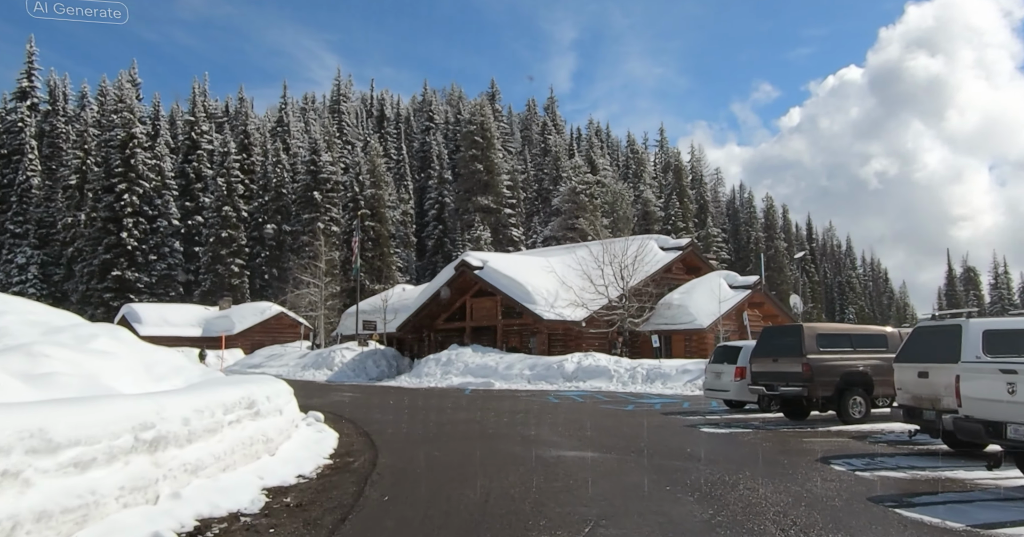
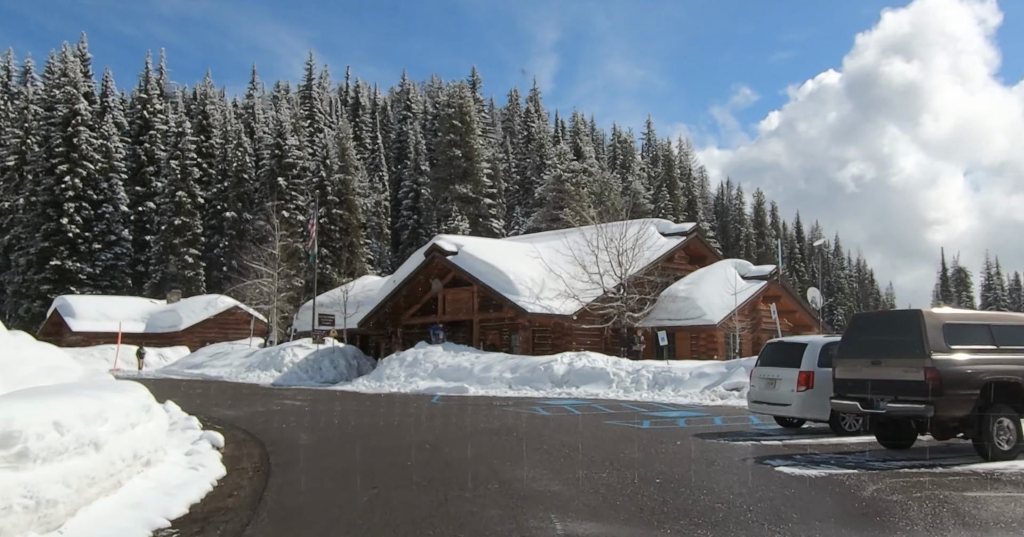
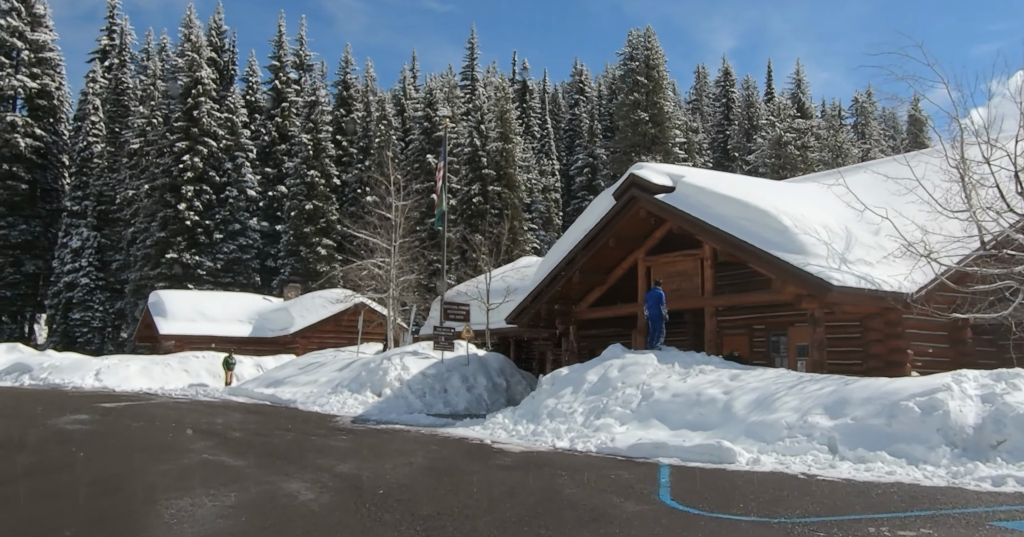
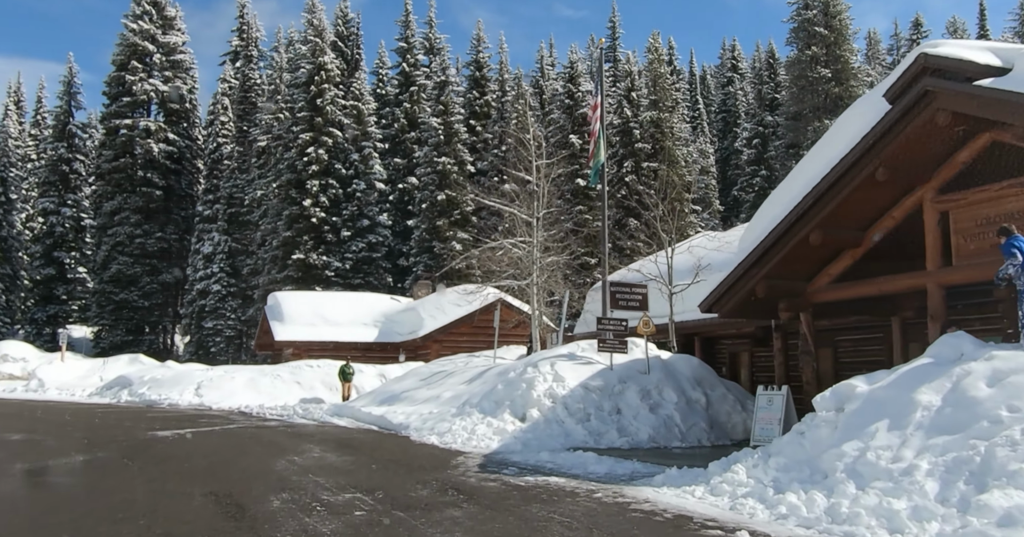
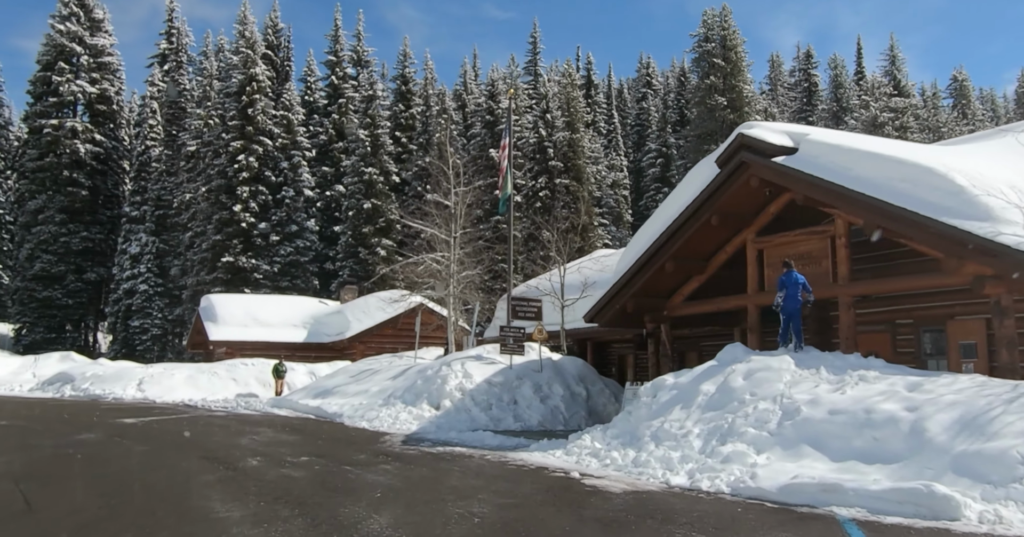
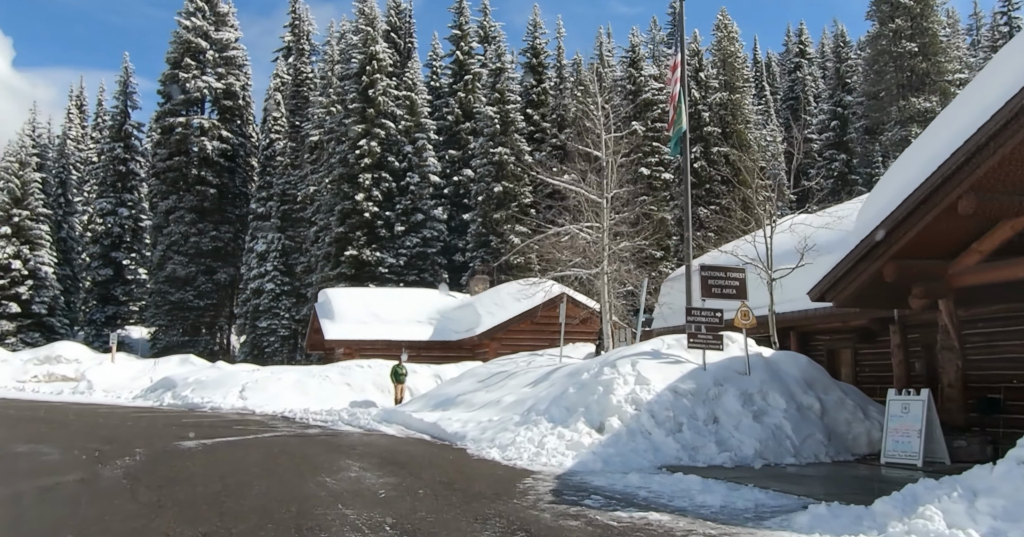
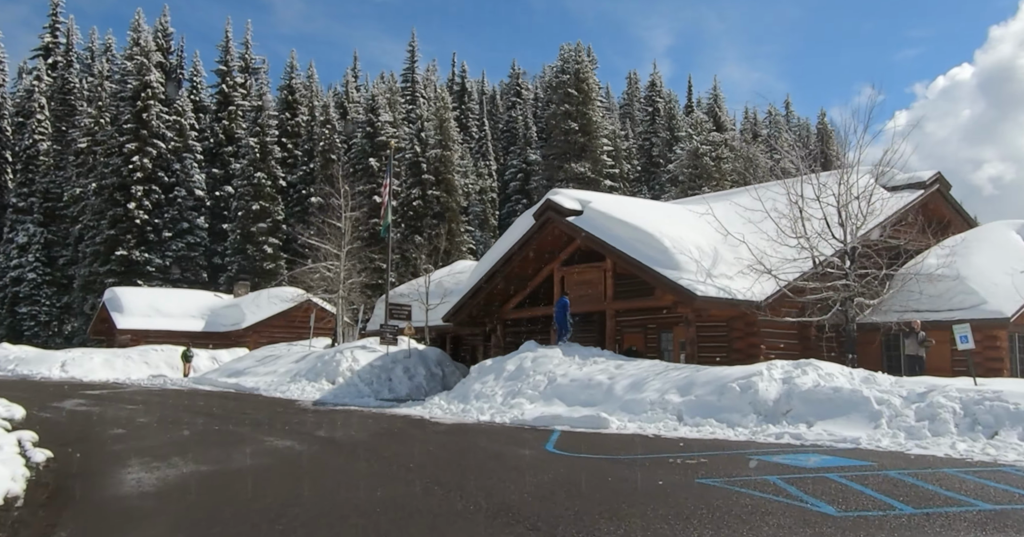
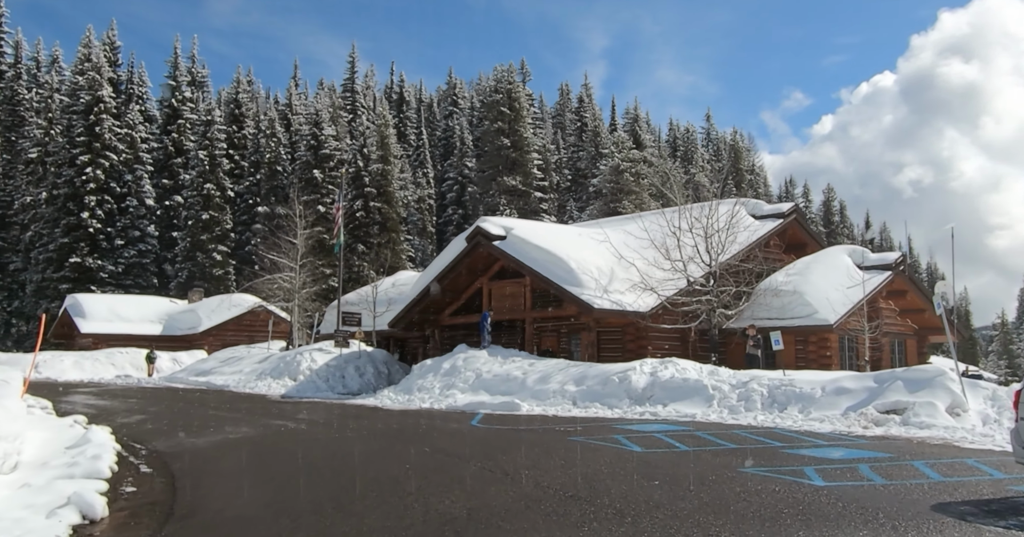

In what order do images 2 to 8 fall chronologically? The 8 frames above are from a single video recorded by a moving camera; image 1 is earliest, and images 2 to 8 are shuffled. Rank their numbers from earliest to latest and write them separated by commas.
2, 8, 7, 3, 5, 4, 6
